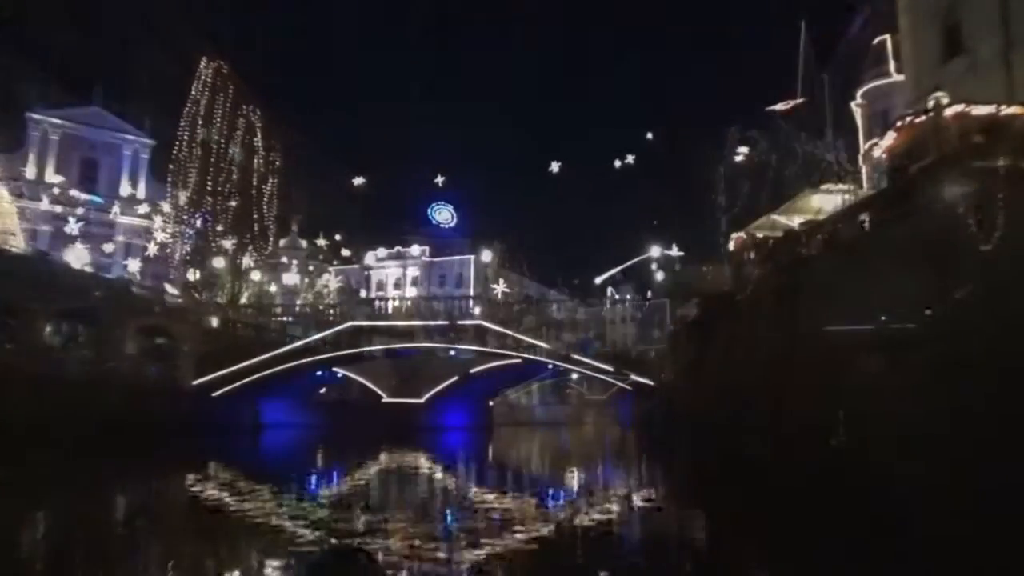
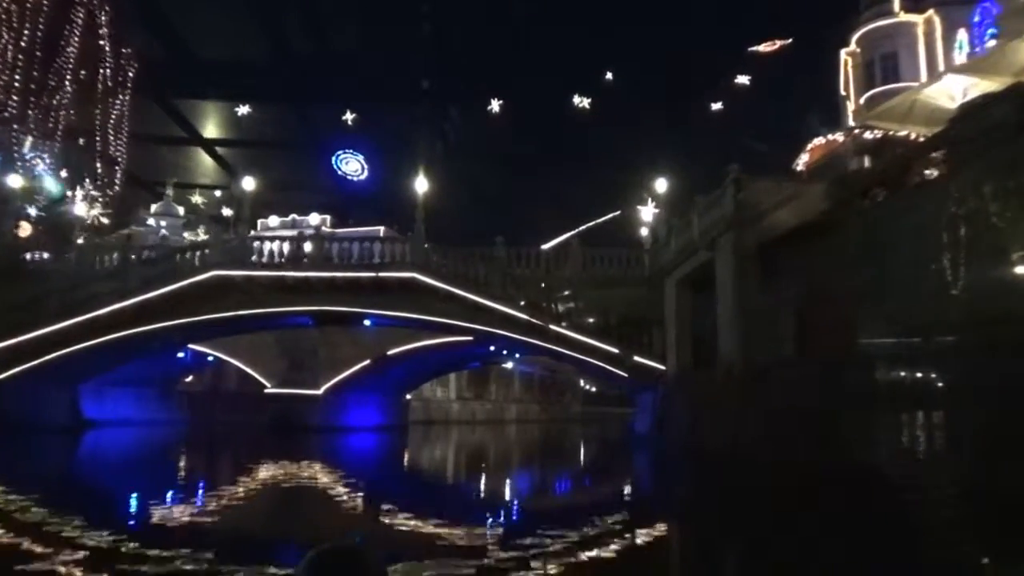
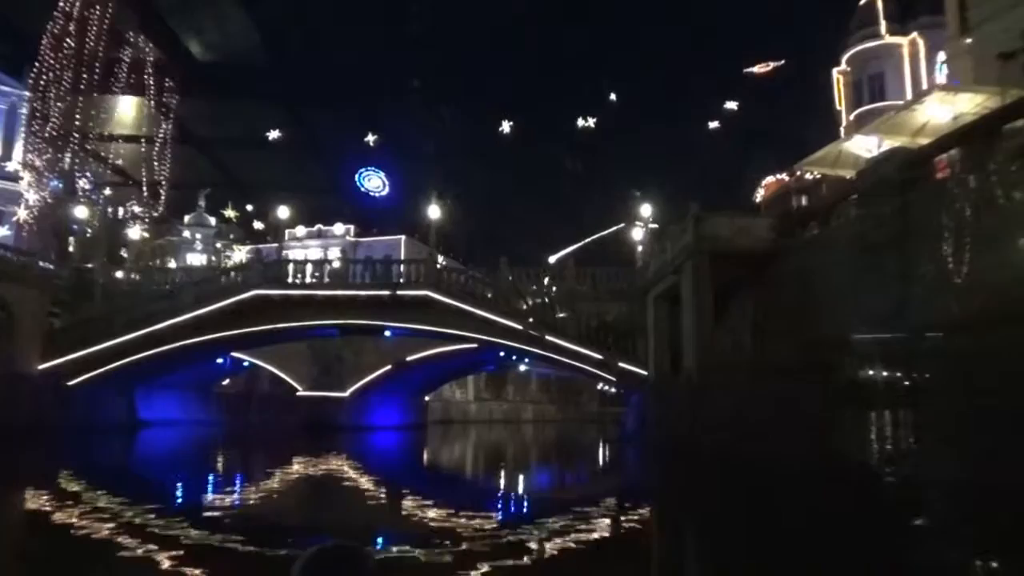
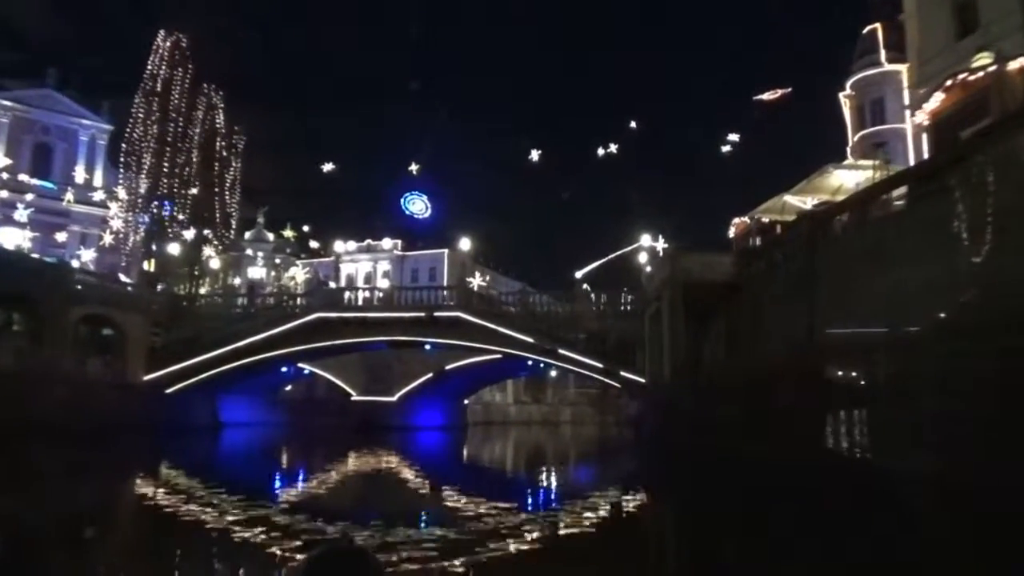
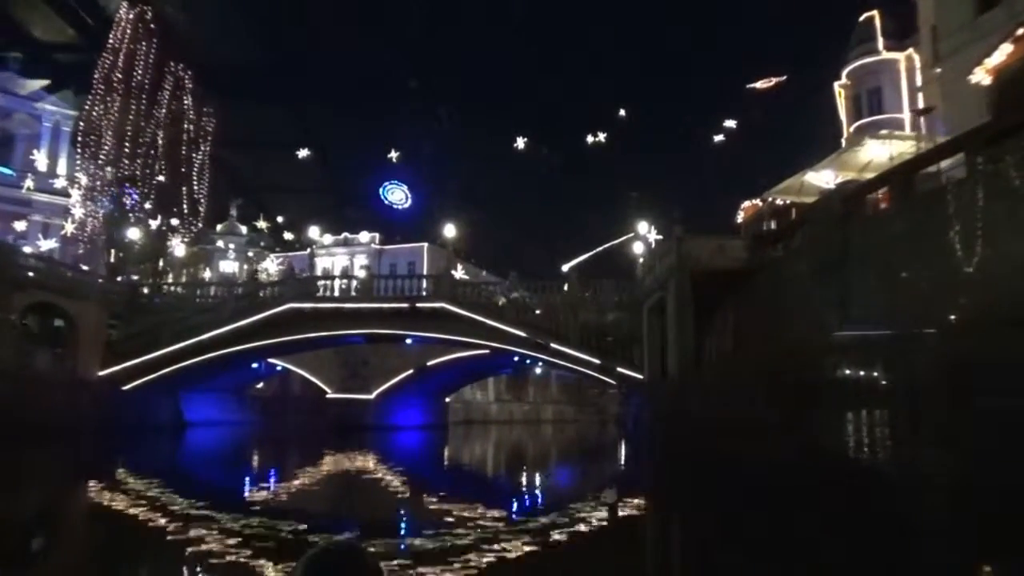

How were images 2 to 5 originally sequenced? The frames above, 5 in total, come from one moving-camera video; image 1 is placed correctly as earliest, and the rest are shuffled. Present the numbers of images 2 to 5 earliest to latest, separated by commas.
4, 5, 3, 2
